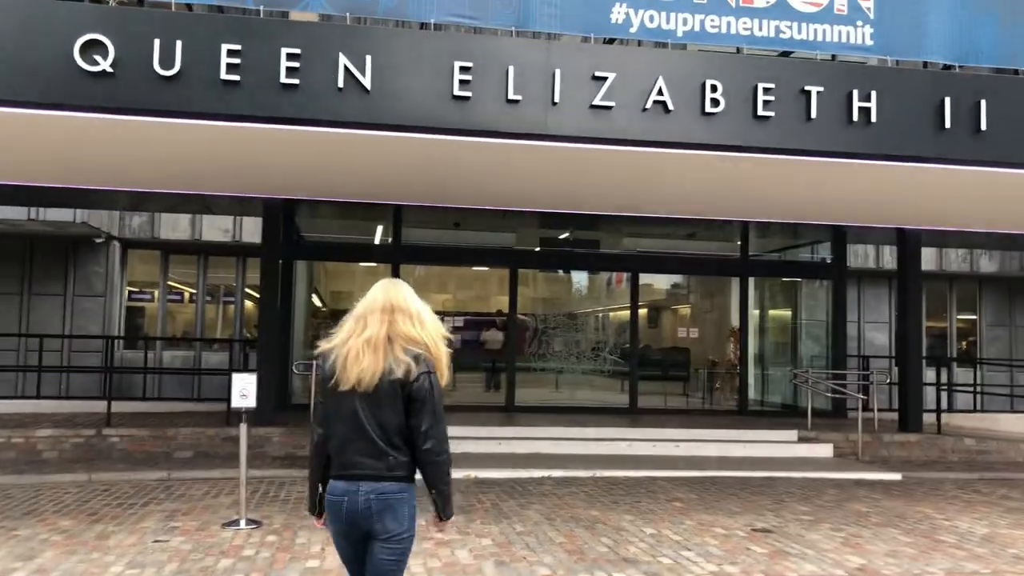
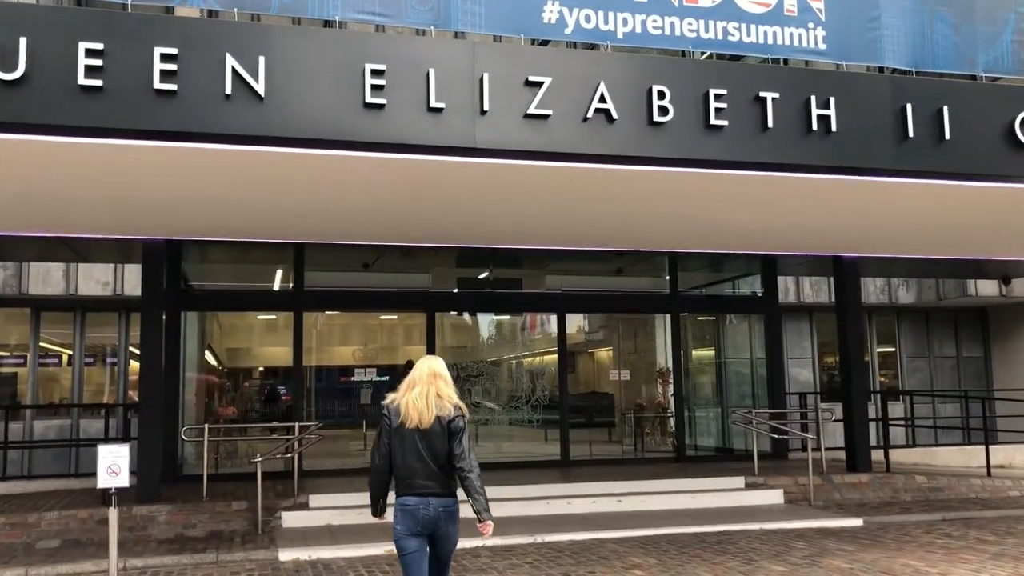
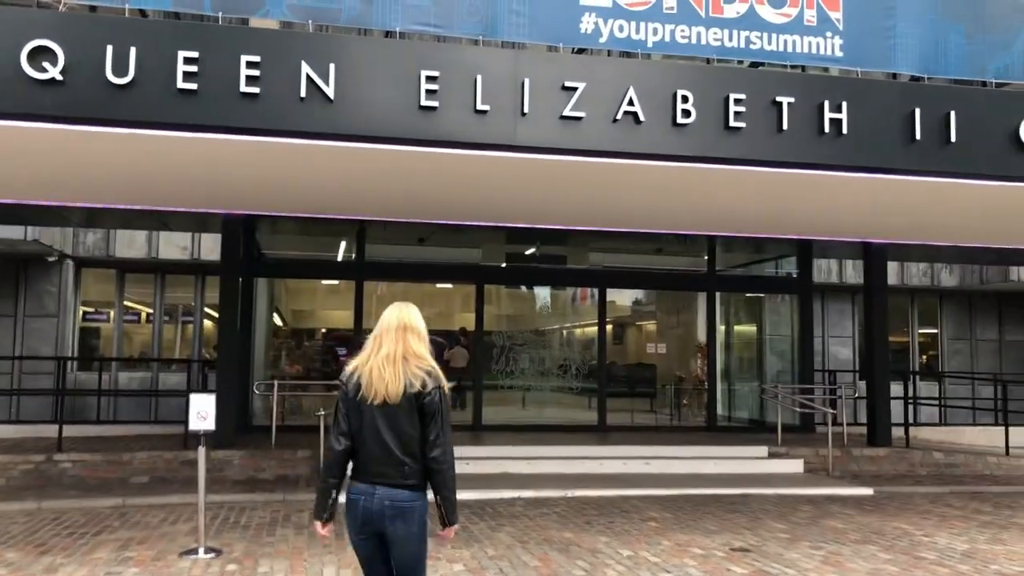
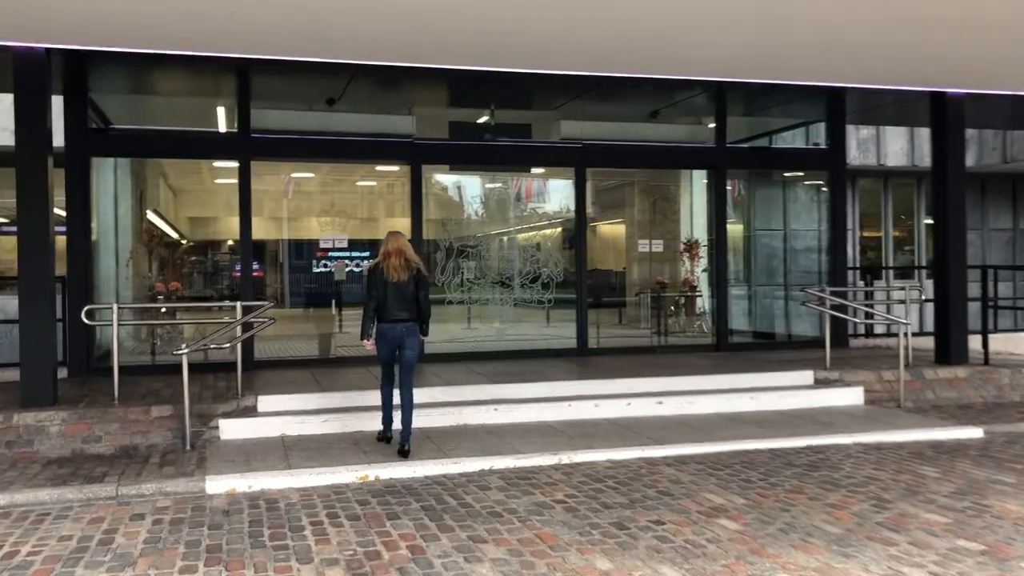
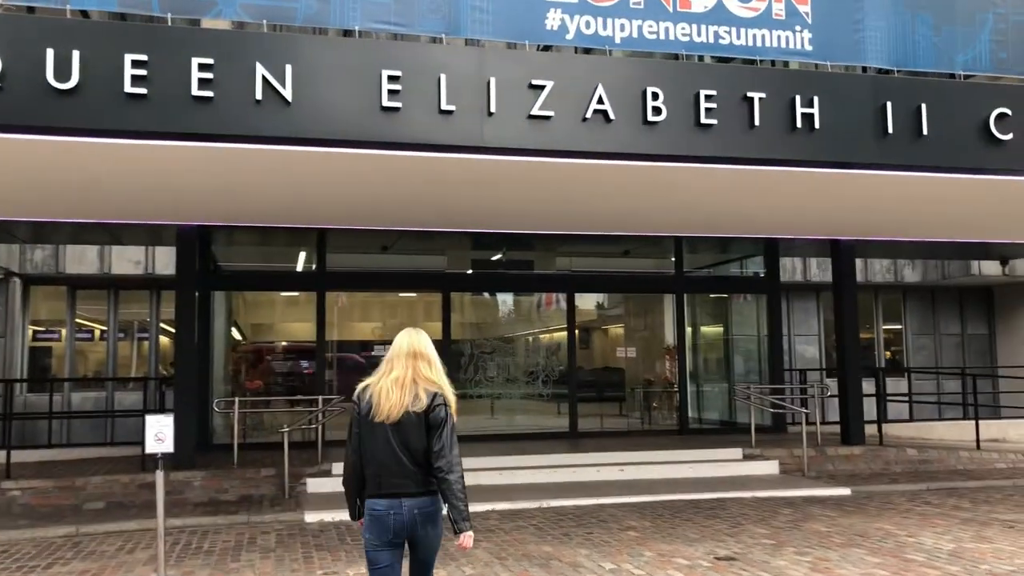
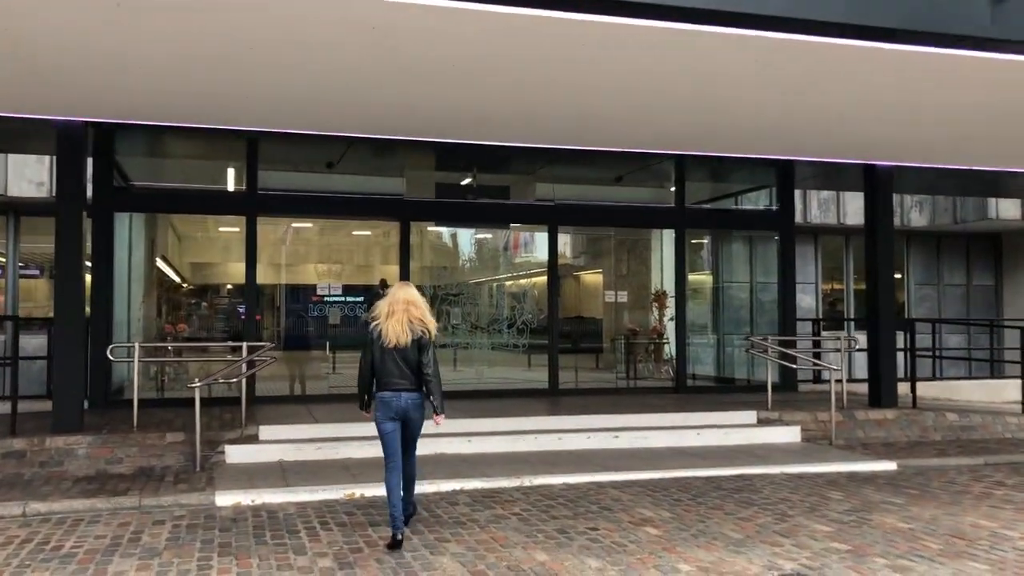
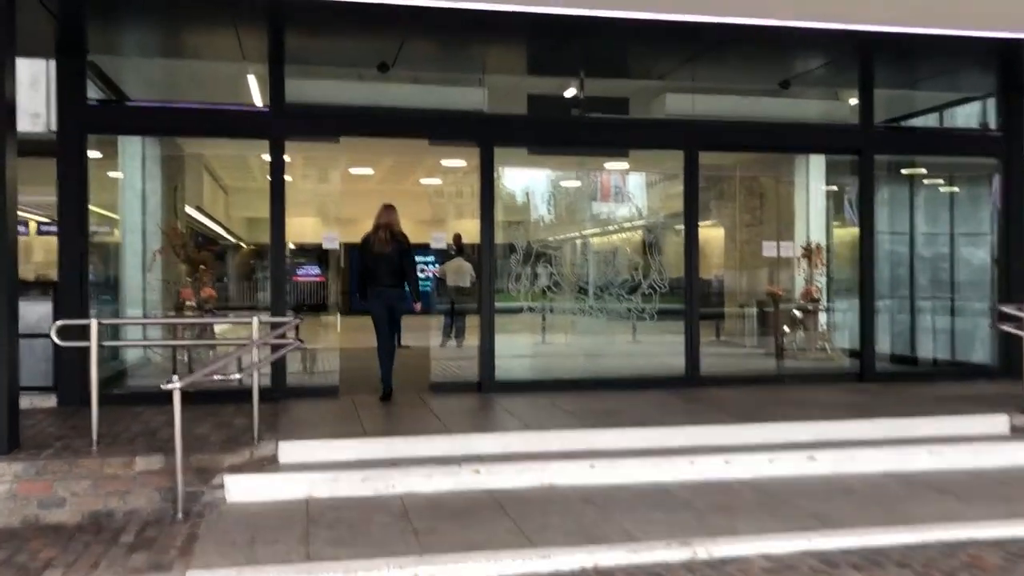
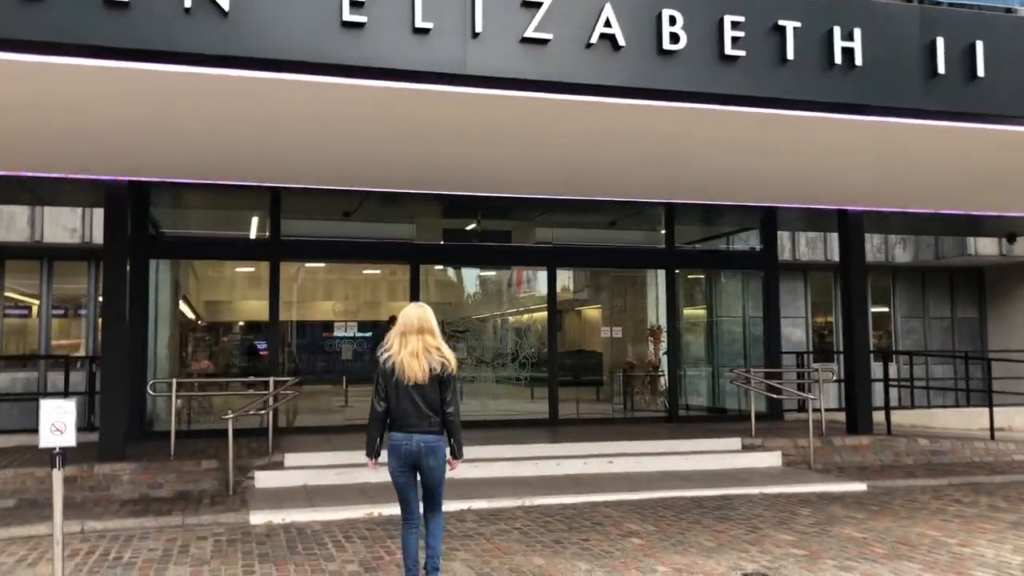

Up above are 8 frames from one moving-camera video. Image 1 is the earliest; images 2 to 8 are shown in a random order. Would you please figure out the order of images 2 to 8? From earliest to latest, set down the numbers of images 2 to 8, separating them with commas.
3, 5, 2, 8, 6, 4, 7
